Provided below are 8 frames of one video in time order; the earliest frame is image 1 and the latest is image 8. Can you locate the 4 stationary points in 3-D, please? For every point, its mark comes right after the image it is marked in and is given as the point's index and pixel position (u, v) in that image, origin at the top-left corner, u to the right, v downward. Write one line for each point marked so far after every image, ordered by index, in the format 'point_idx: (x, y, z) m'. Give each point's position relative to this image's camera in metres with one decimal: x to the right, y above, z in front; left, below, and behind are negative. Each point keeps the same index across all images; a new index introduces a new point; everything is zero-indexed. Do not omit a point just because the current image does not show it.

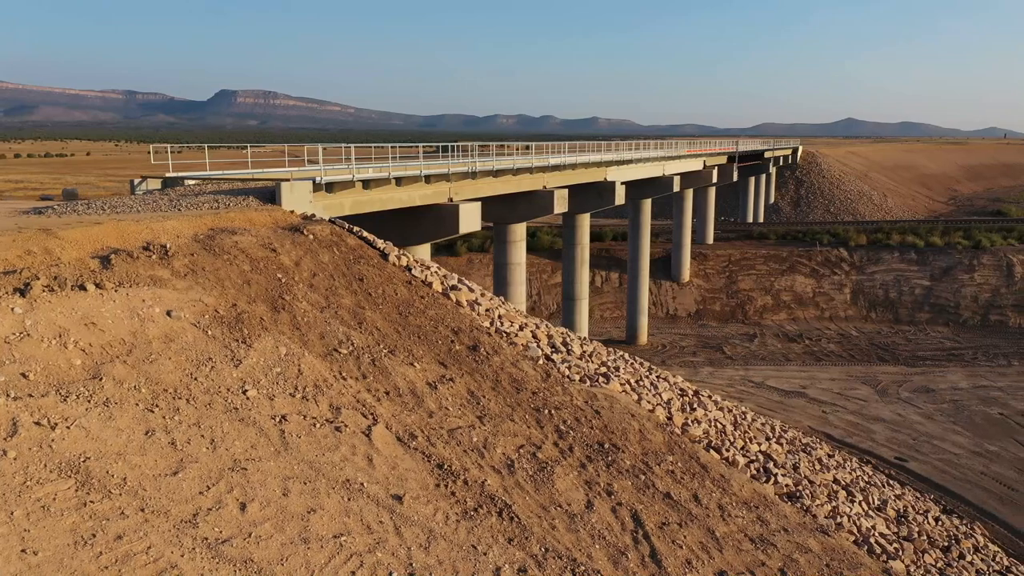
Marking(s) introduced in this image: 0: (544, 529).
0: (+0.3, -2.6, +8.9) m
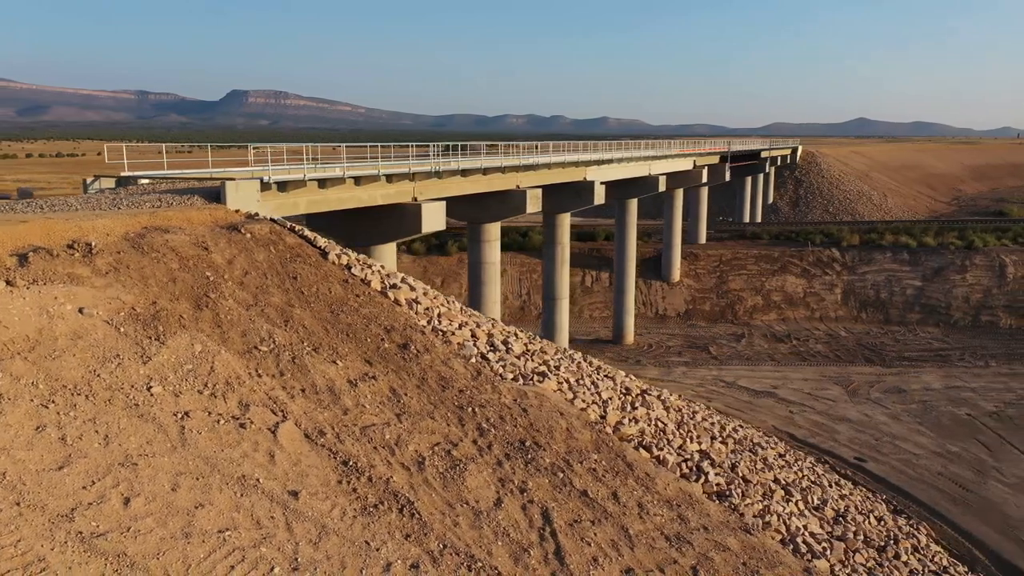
0: (-0.7, -2.6, +9.0) m
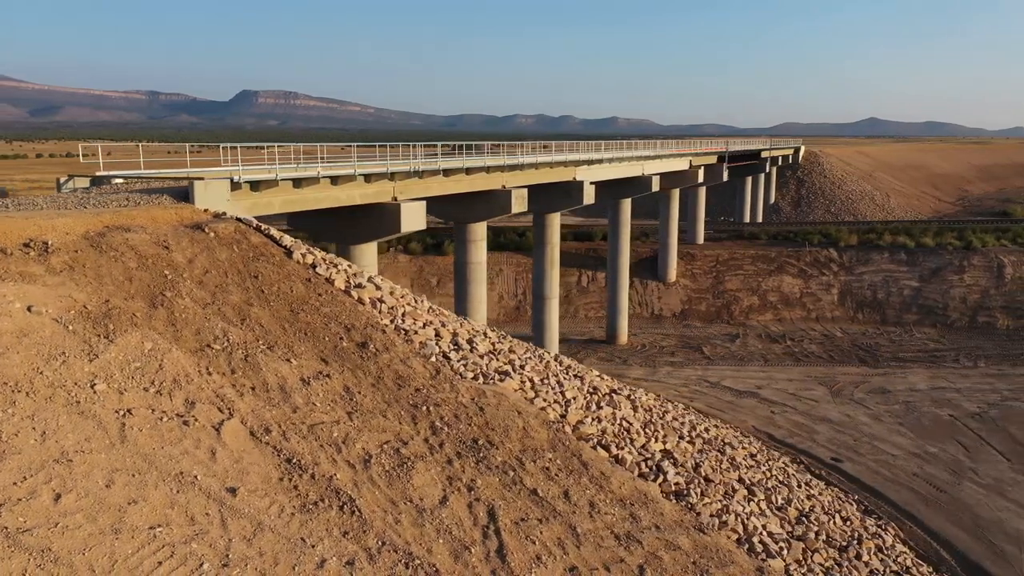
0: (-1.4, -2.6, +9.0) m
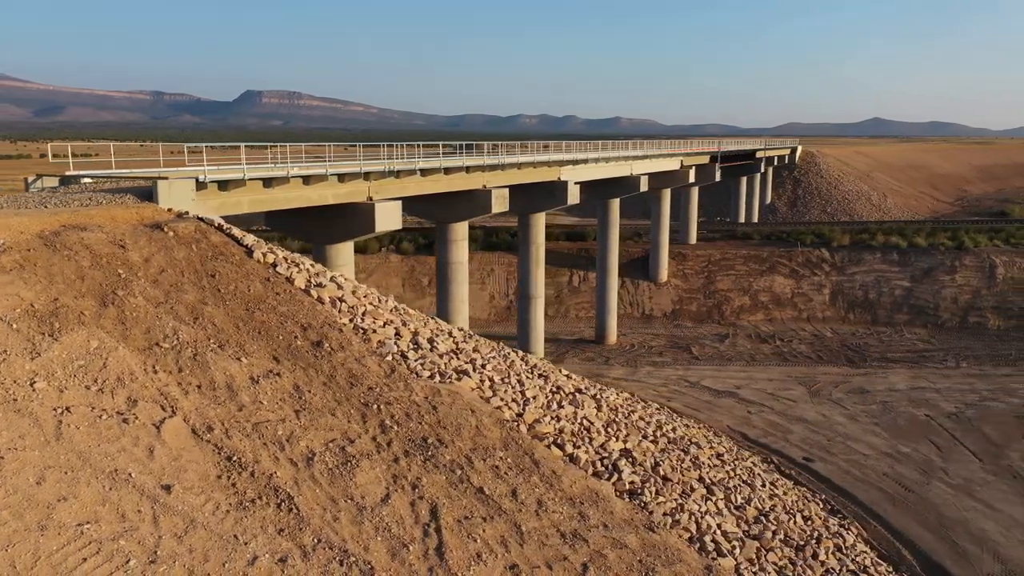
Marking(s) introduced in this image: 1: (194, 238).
0: (-2.1, -2.6, +9.1) m
1: (-5.2, +0.8, +13.4) m
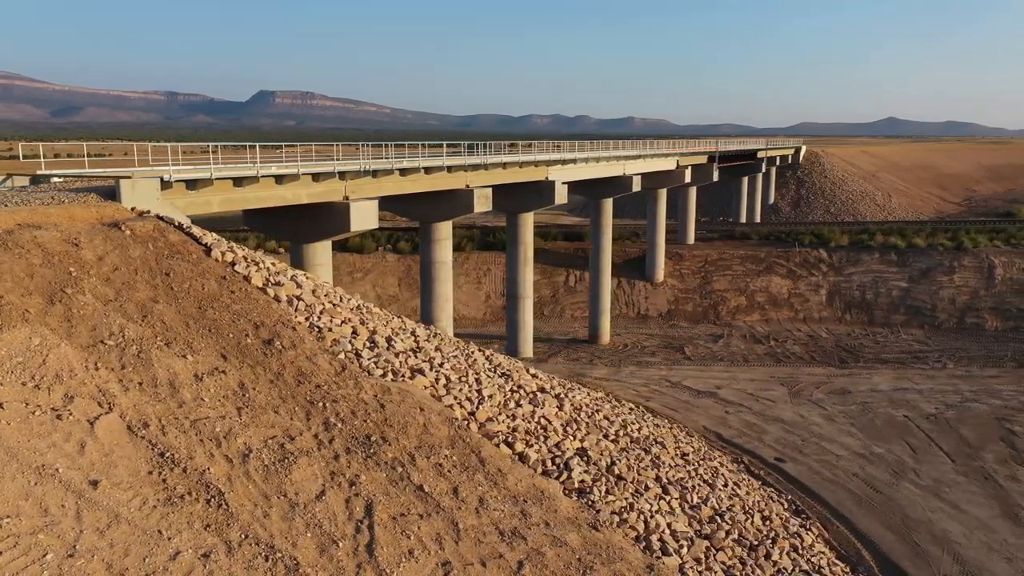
0: (-2.9, -2.5, +9.2) m
1: (-5.9, +0.8, +13.5) m
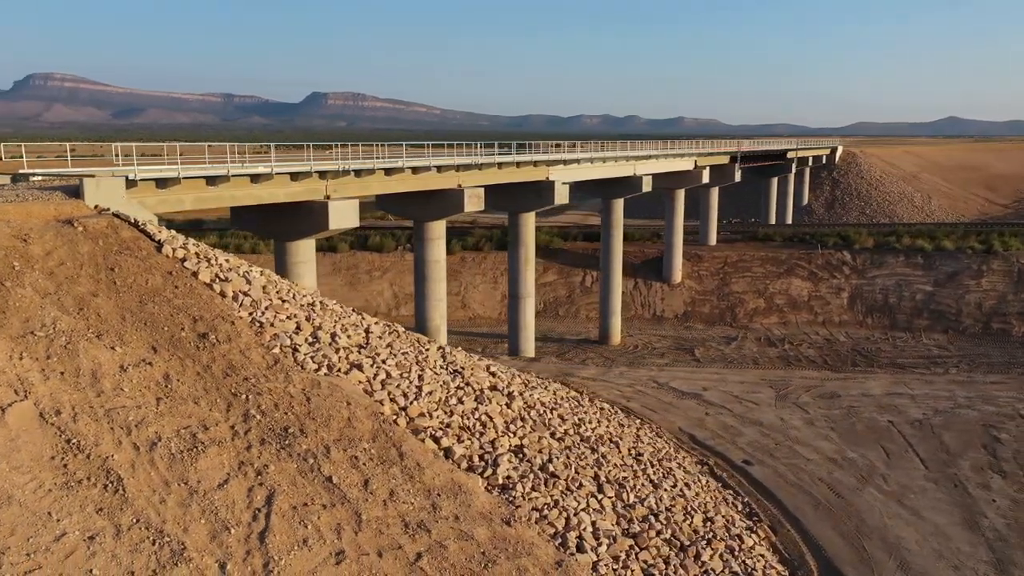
0: (-4.2, -2.5, +9.5) m
1: (-7.0, +0.9, +14.0) m
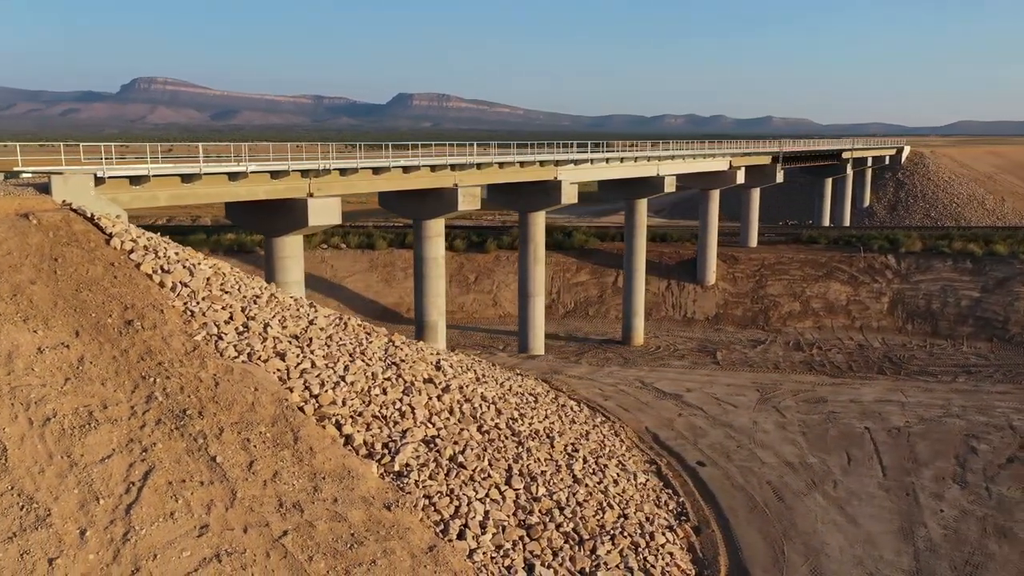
0: (-6.1, -2.3, +10.4) m
1: (-8.4, +1.1, +15.1) m
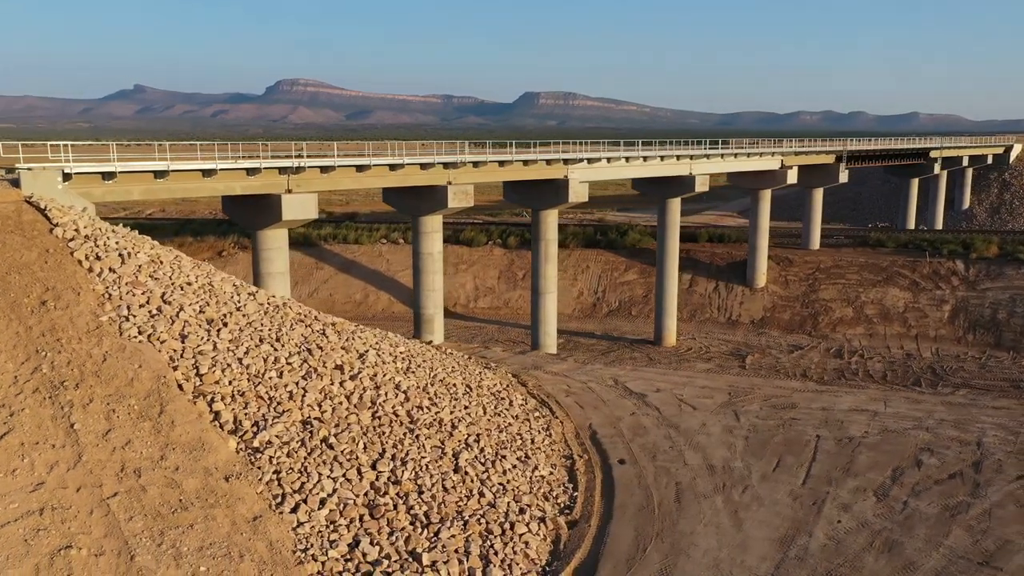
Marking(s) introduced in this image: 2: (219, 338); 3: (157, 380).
0: (-9.0, -2.0, +12.0) m
1: (-10.4, +1.5, +17.0) m
2: (-5.8, -1.0, +16.4) m
3: (-6.2, -1.6, +14.4) m
